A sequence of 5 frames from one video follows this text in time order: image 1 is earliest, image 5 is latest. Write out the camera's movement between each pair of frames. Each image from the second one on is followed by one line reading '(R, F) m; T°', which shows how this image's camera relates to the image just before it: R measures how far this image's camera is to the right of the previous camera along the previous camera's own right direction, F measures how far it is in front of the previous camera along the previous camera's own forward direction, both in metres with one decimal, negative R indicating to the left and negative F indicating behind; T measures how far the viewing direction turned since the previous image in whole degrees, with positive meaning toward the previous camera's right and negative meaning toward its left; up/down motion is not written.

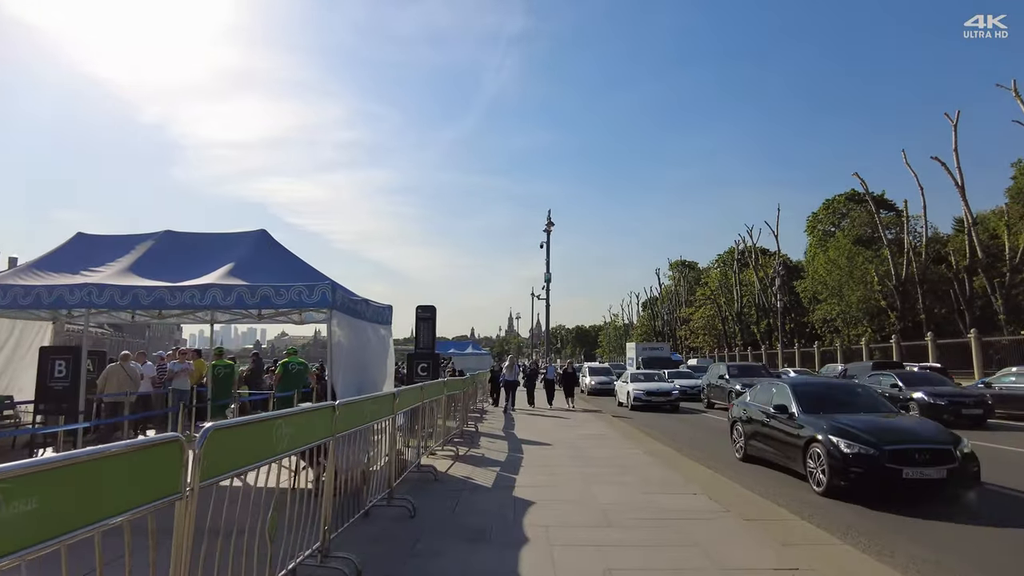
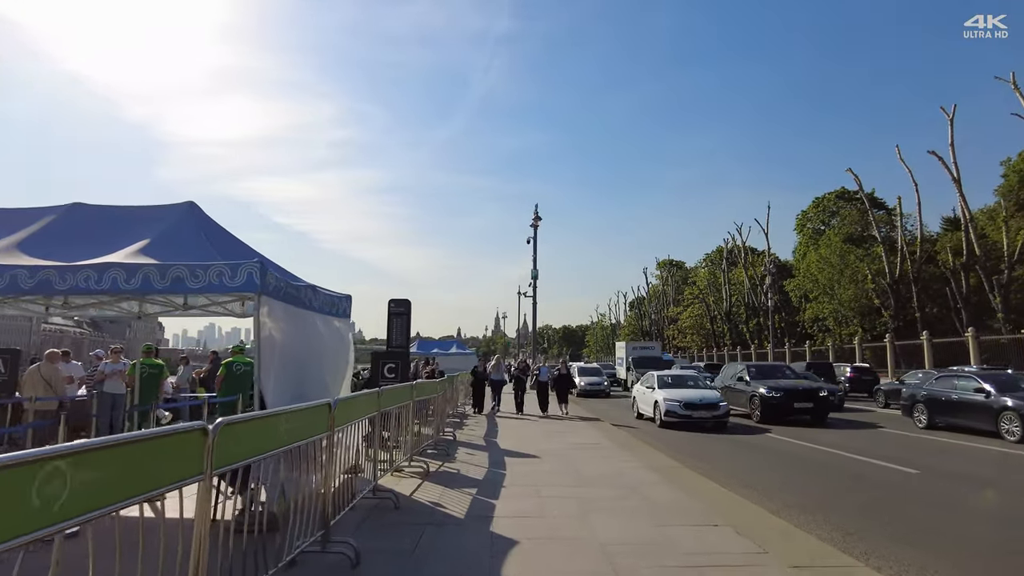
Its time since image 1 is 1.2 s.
(+0.1, +1.7) m; +1°
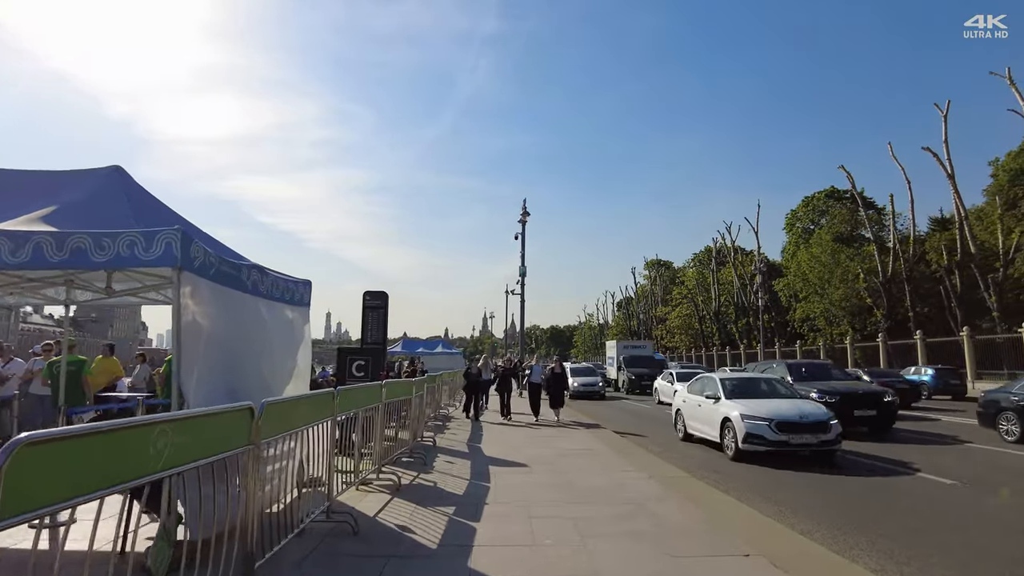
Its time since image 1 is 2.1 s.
(0.0, +1.3) m; +1°
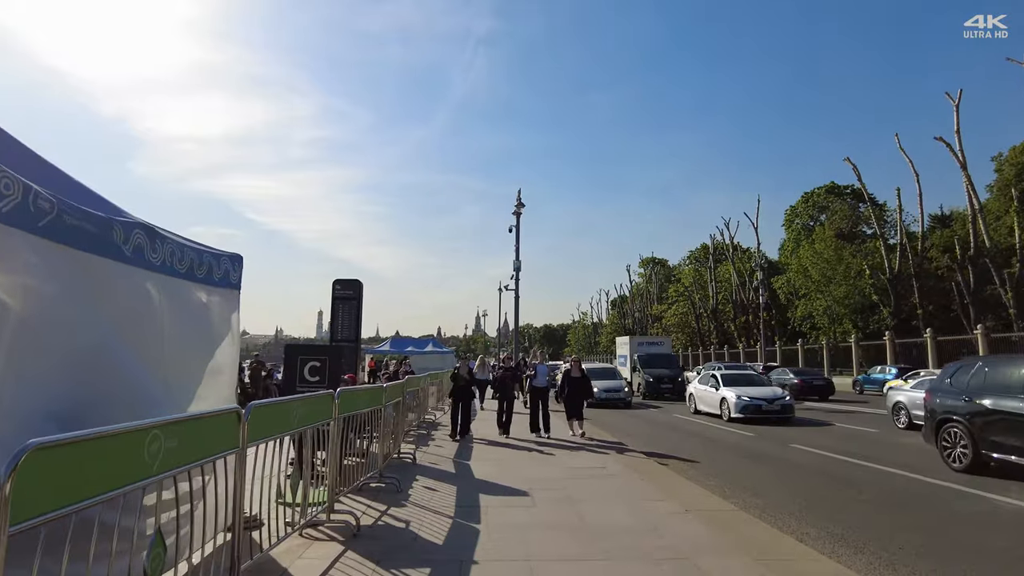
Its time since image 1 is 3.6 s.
(0.0, +2.1) m; +1°
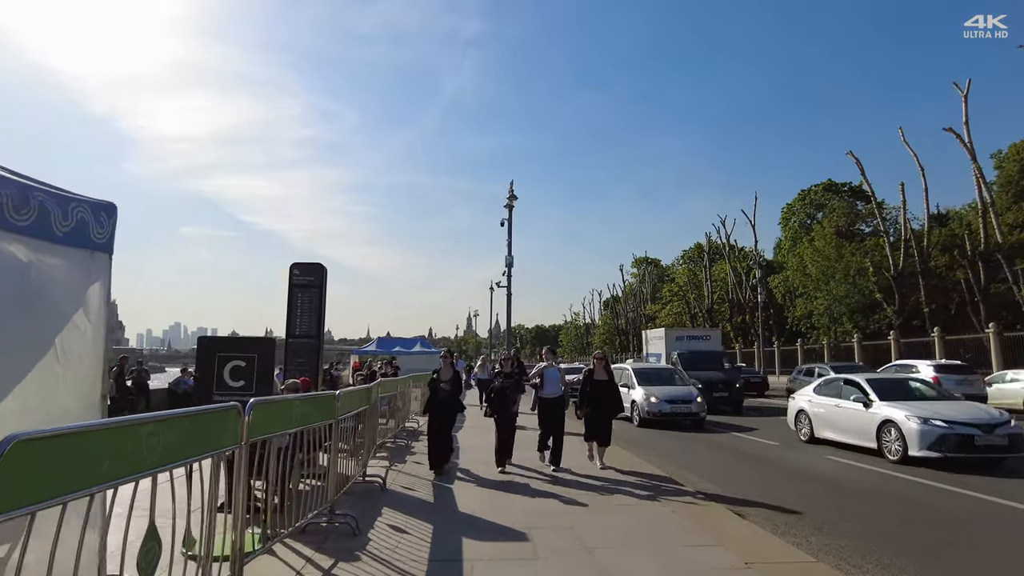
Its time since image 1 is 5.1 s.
(0.0, +2.0) m; +1°
